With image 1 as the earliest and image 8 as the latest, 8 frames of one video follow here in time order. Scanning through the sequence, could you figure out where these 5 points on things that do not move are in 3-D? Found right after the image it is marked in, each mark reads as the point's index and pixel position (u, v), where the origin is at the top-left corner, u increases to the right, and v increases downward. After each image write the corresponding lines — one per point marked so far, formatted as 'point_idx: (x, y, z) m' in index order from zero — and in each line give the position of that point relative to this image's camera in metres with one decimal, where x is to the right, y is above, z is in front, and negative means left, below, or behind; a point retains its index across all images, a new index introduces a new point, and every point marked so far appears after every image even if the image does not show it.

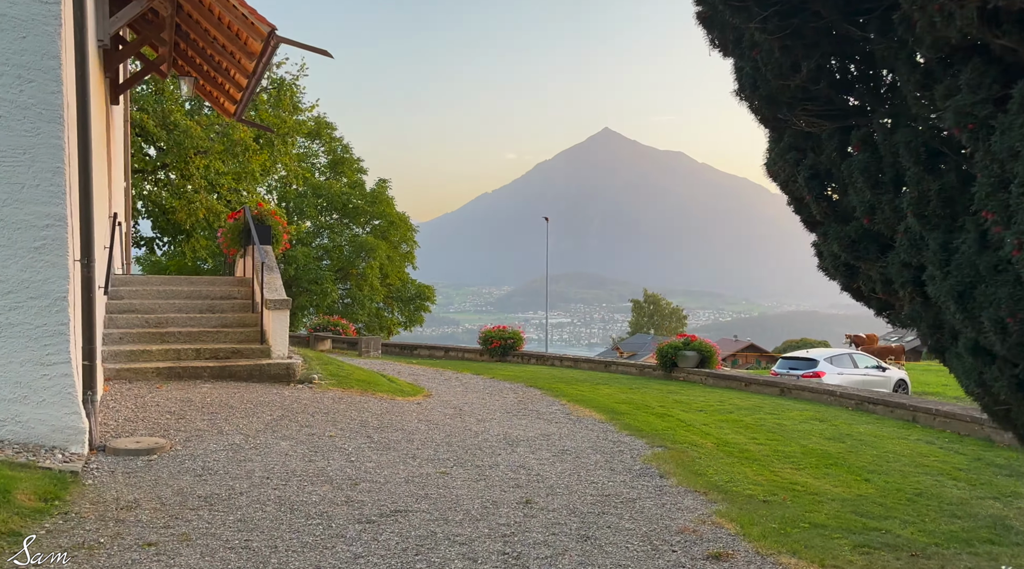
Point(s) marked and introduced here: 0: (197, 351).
0: (-4.1, -0.9, +10.4) m
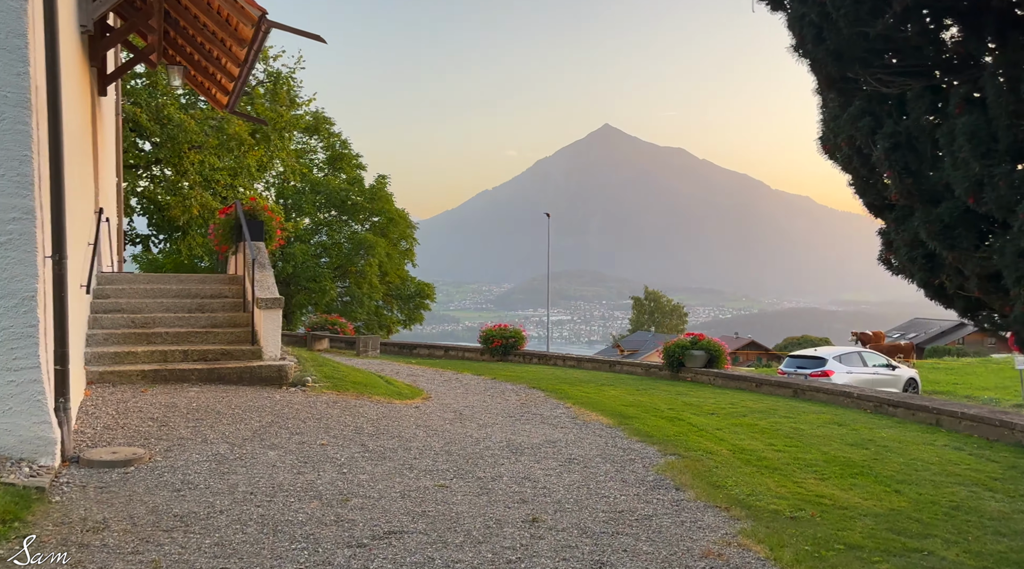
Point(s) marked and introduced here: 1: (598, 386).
0: (-4.1, -0.9, +9.9) m
1: (+1.4, -1.7, +13.1) m
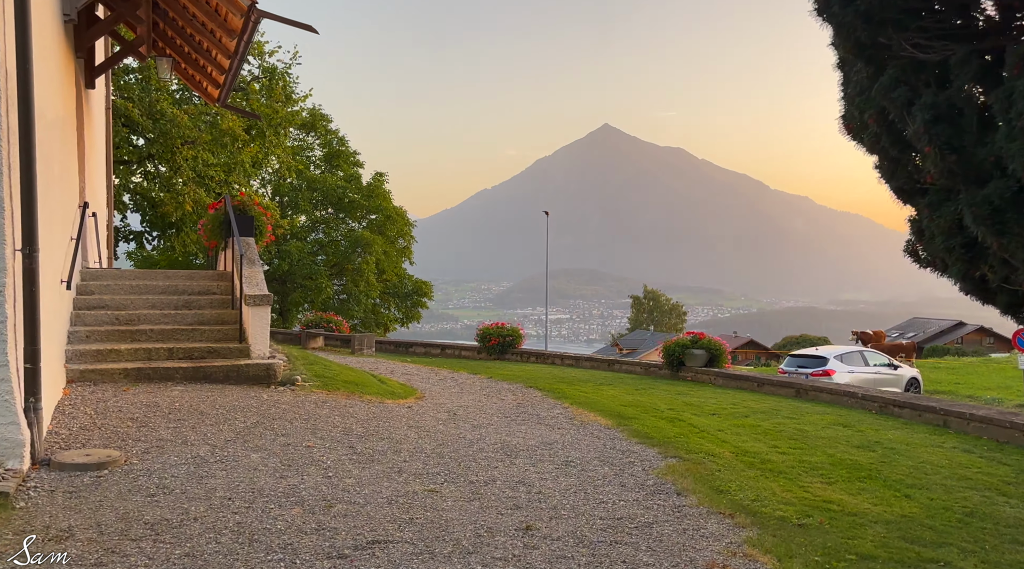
0: (-4.1, -0.8, +9.6) m
1: (+1.4, -1.6, +12.8) m
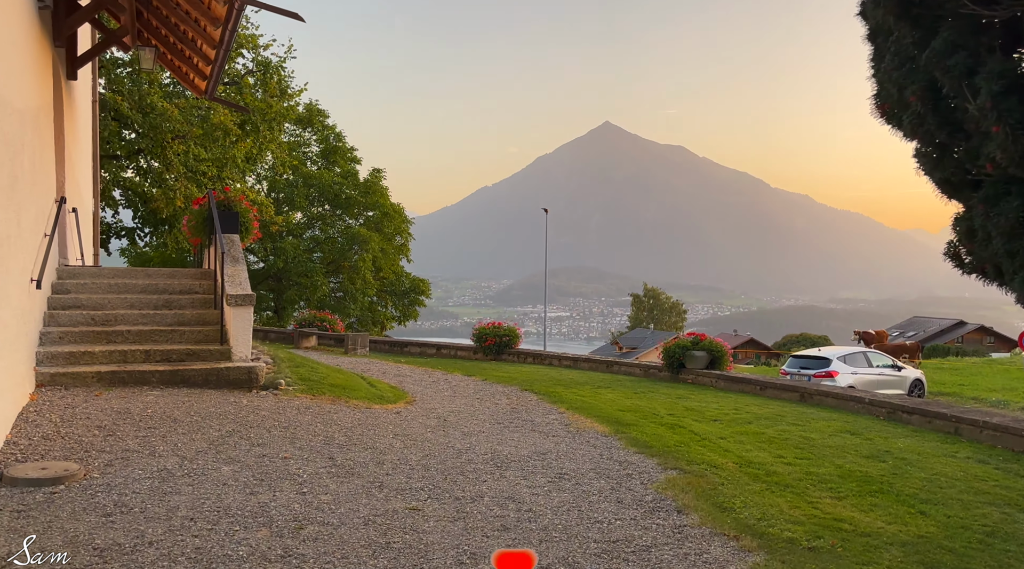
0: (-4.2, -0.8, +9.2) m
1: (+1.3, -1.6, +12.4) m
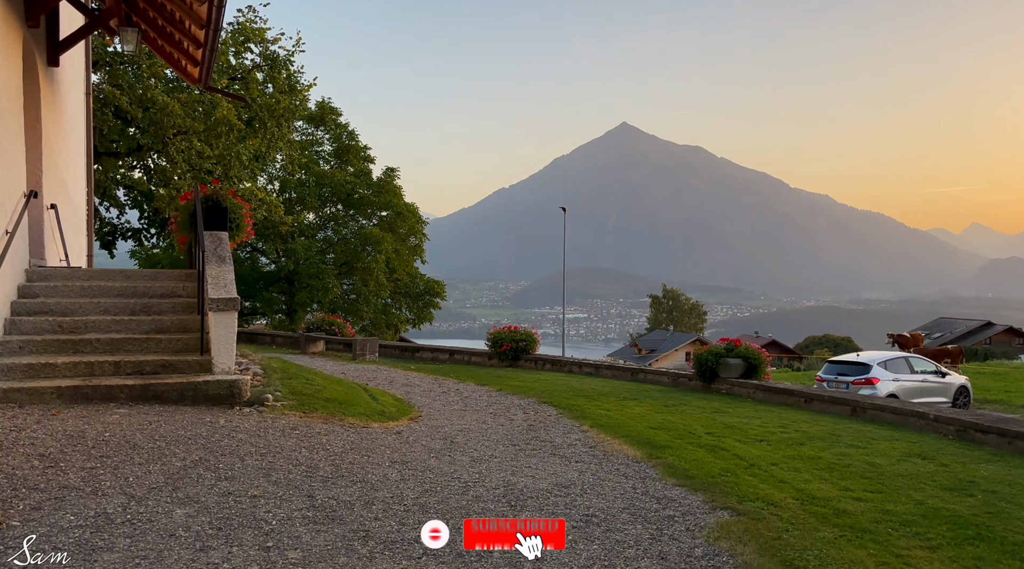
0: (-4.0, -0.8, +8.1) m
1: (+1.5, -1.7, +11.2) m
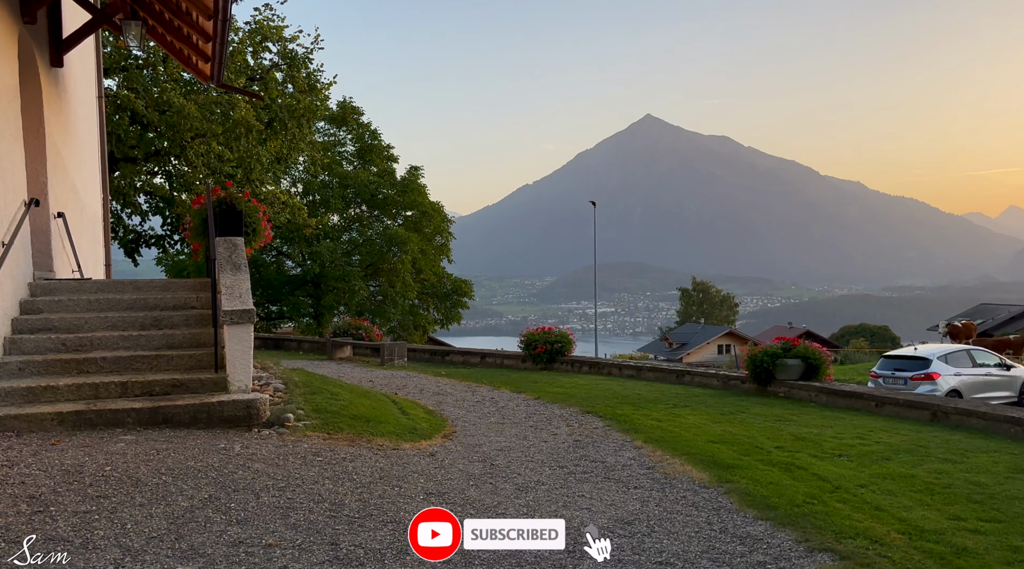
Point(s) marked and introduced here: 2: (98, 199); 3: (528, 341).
0: (-3.6, -0.9, +7.4) m
1: (+2.1, -1.6, +10.3) m
2: (-7.8, +1.6, +15.0) m
3: (+0.4, -1.2, +17.0) m
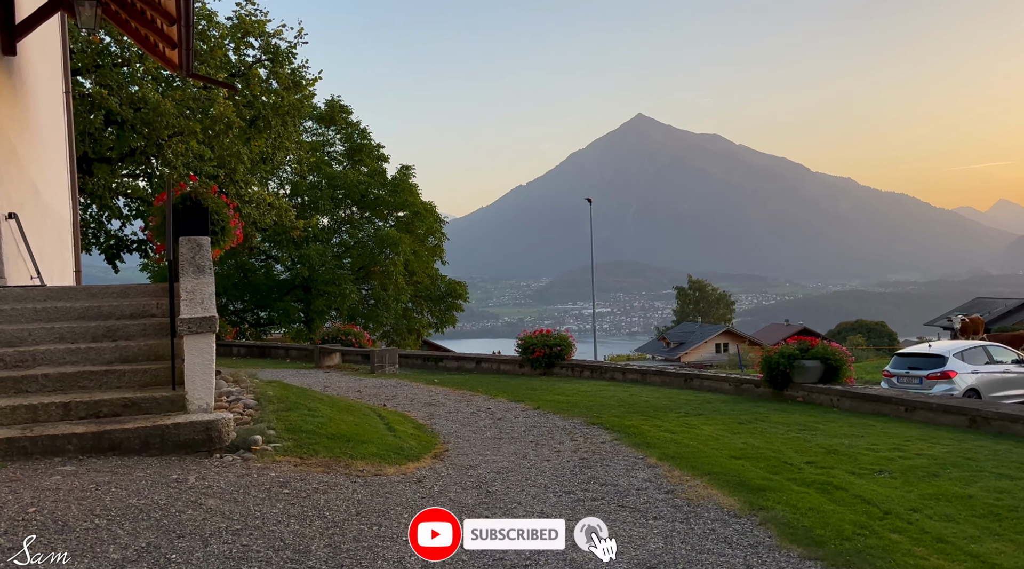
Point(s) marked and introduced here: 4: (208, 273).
0: (-3.6, -1.0, +6.5) m
1: (+2.0, -1.6, +9.4) m
2: (-7.9, +1.5, +14.1) m
3: (+0.3, -1.2, +16.1) m
4: (-3.0, +0.1, +7.9) m
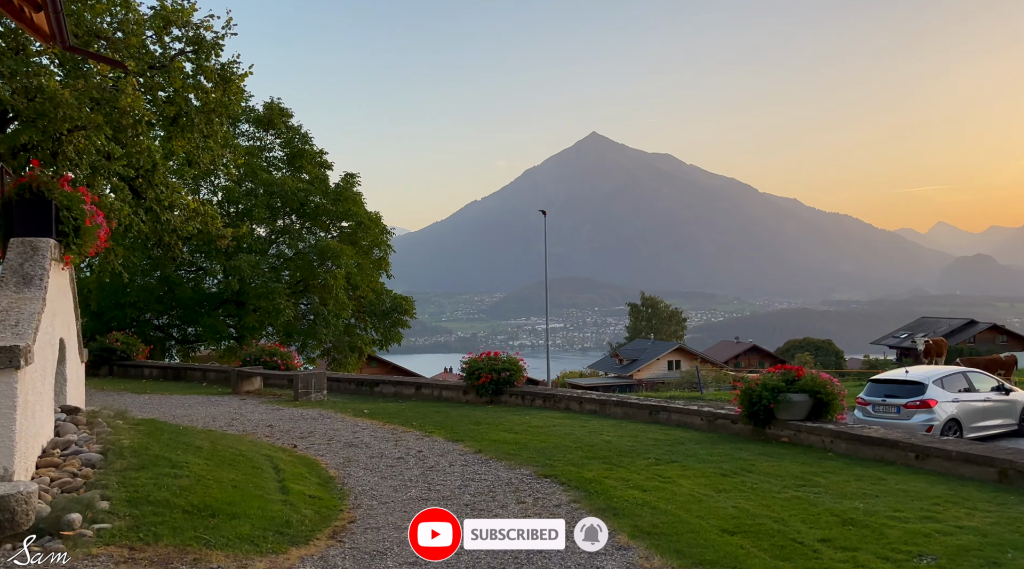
0: (-4.1, -1.1, +4.5) m
1: (+1.4, -1.8, +7.7) m
2: (-8.8, +1.3, +11.9) m
3: (-0.8, -1.5, +14.3) m
4: (-3.5, 0.0, +5.9) m
